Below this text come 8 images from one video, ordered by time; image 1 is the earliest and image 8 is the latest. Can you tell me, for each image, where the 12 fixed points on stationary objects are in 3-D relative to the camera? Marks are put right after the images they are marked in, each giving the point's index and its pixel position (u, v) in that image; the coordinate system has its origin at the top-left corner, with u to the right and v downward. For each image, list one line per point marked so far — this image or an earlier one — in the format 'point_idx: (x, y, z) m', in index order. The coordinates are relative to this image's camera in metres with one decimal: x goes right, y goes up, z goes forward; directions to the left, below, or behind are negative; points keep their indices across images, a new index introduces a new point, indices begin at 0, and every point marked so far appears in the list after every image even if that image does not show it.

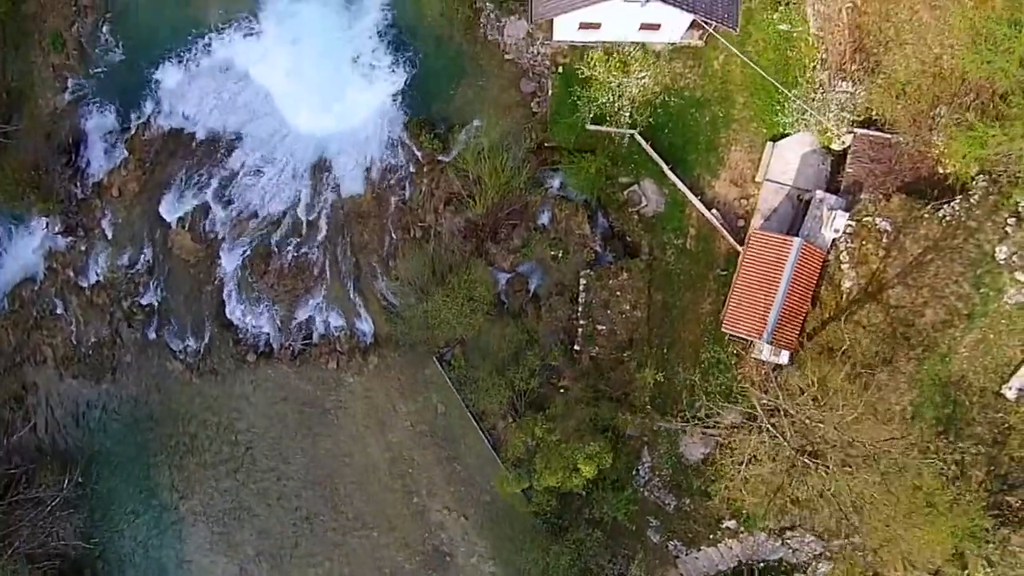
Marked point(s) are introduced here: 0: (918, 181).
0: (+10.4, +2.7, +19.4) m
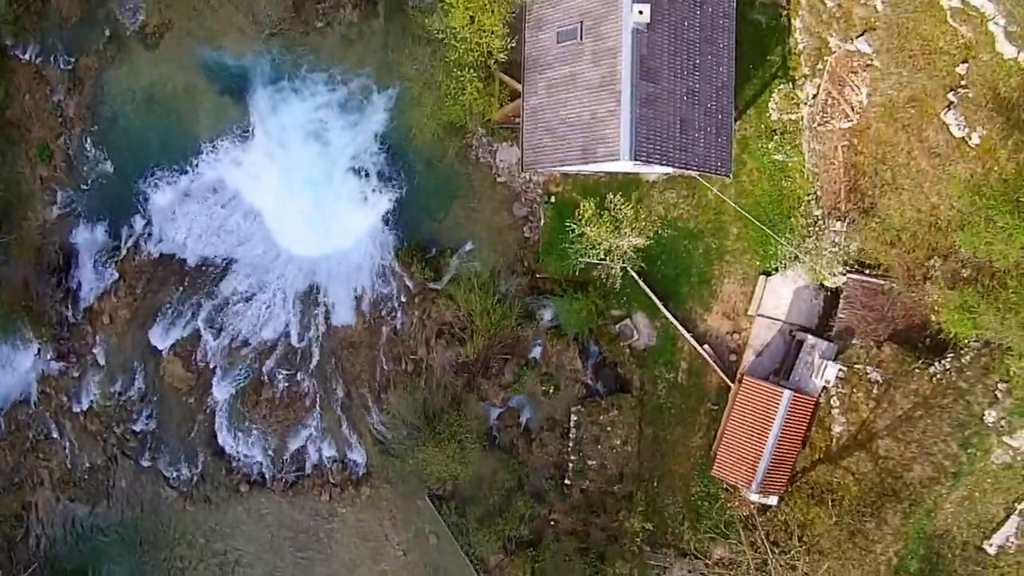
0: (+10.2, -1.1, +19.4) m
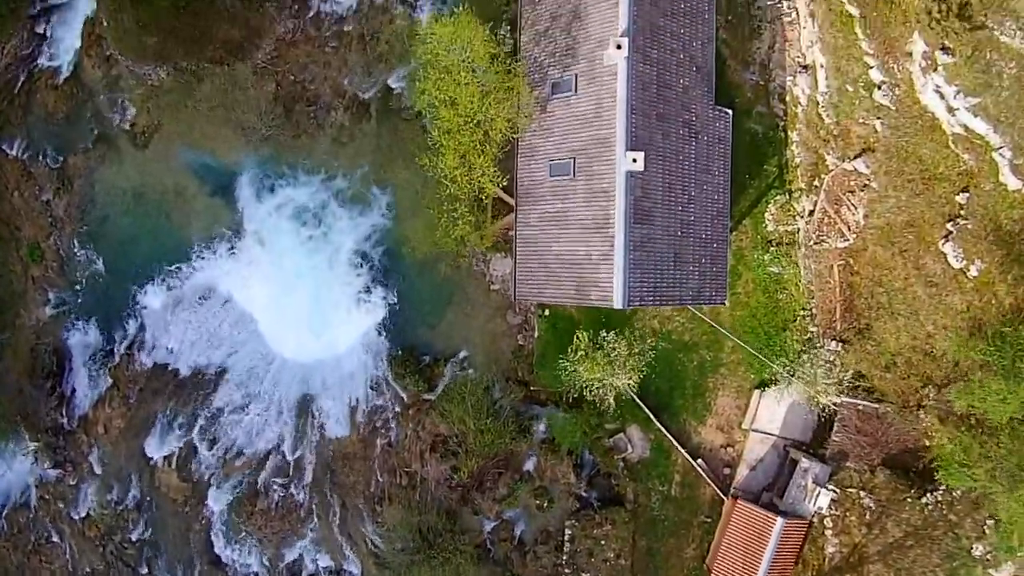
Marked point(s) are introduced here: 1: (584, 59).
0: (+10.0, -4.3, +19.4) m
1: (+1.7, +5.3, +17.8) m
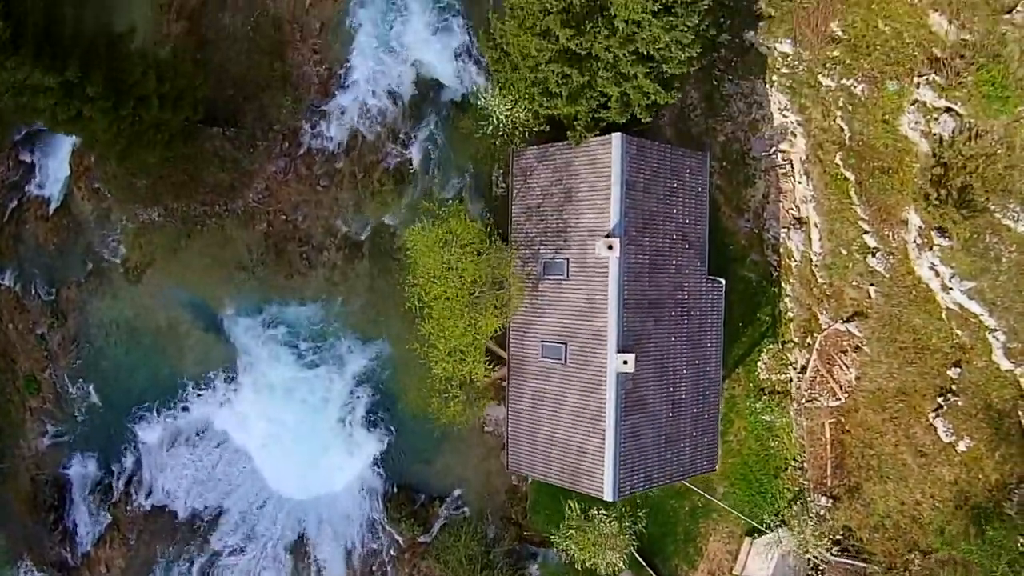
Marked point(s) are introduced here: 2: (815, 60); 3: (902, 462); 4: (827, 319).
0: (+9.8, -8.5, +19.8) m
1: (+1.5, +1.0, +17.6) m
2: (+7.8, +5.9, +19.5) m
3: (+9.9, -4.4, +19.3) m
4: (+8.3, -0.8, +20.0) m
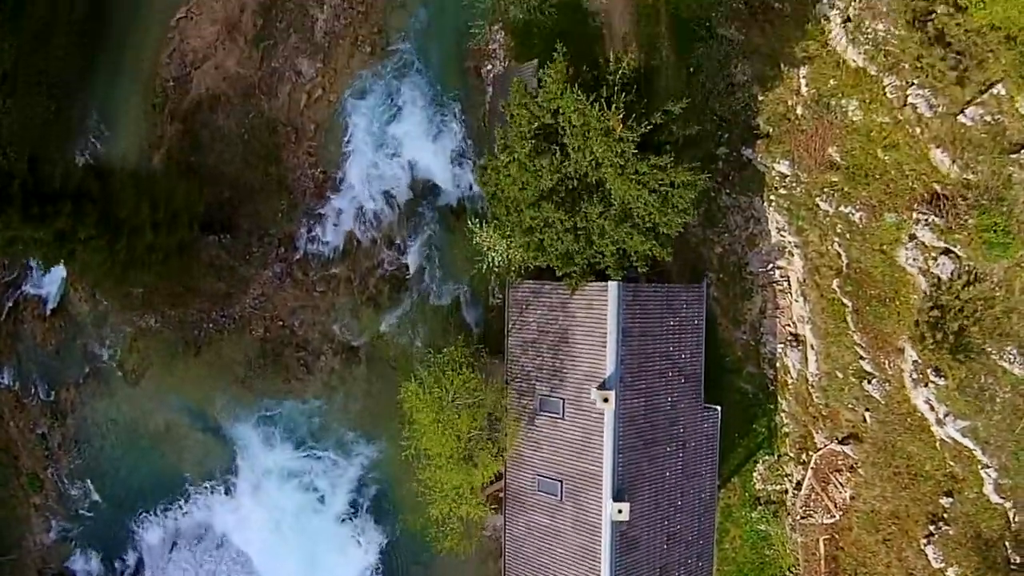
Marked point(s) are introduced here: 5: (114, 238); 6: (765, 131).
0: (+9.8, -11.6, +20.2) m
1: (+1.4, -2.3, +17.7) m
2: (+7.7, +2.7, +19.4) m
3: (+9.9, -7.6, +19.5) m
4: (+8.2, -4.0, +20.1) m
5: (-9.7, +1.2, +18.5) m
6: (+6.6, +4.1, +19.9) m
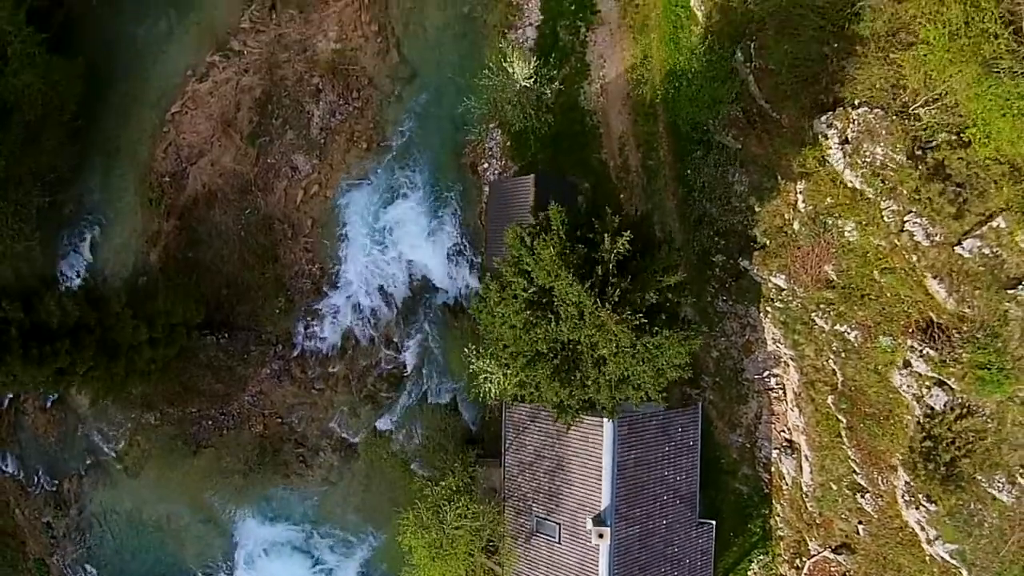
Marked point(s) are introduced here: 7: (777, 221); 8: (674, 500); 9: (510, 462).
0: (+9.7, -14.5, +20.7) m
1: (+1.3, -5.3, +17.9) m
2: (+7.6, -0.3, +19.4) m
3: (+9.8, -10.5, +19.9) m
4: (+8.1, -6.9, +20.3) m
5: (-9.8, -1.8, +18.6) m
6: (+6.5, +1.2, +19.9) m
7: (+6.9, +1.8, +19.7) m
8: (+3.9, -5.1, +18.4) m
9: (-0.1, -4.3, +19.0) m
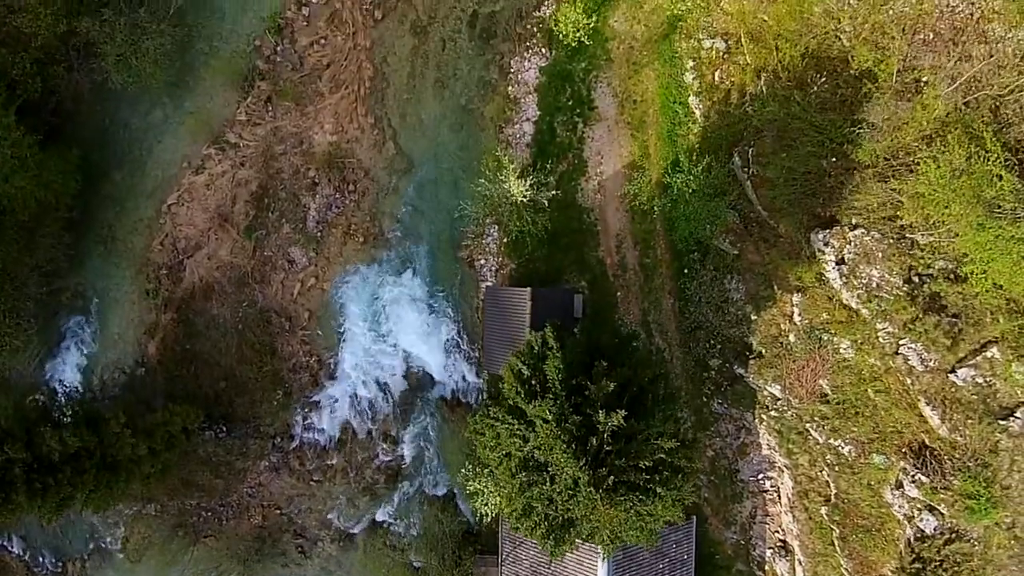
0: (+9.6, -17.4, +21.2) m
1: (+1.2, -8.2, +18.1) m
2: (+7.5, -3.1, +19.5) m
3: (+9.7, -13.3, +20.3) m
4: (+8.1, -9.7, +20.6) m
5: (-9.9, -4.7, +18.8) m
6: (+6.5, -1.7, +20.0) m
7: (+6.8, -1.1, +19.7) m
8: (+3.8, -8.0, +18.6) m
9: (-0.1, -7.2, +19.2) m
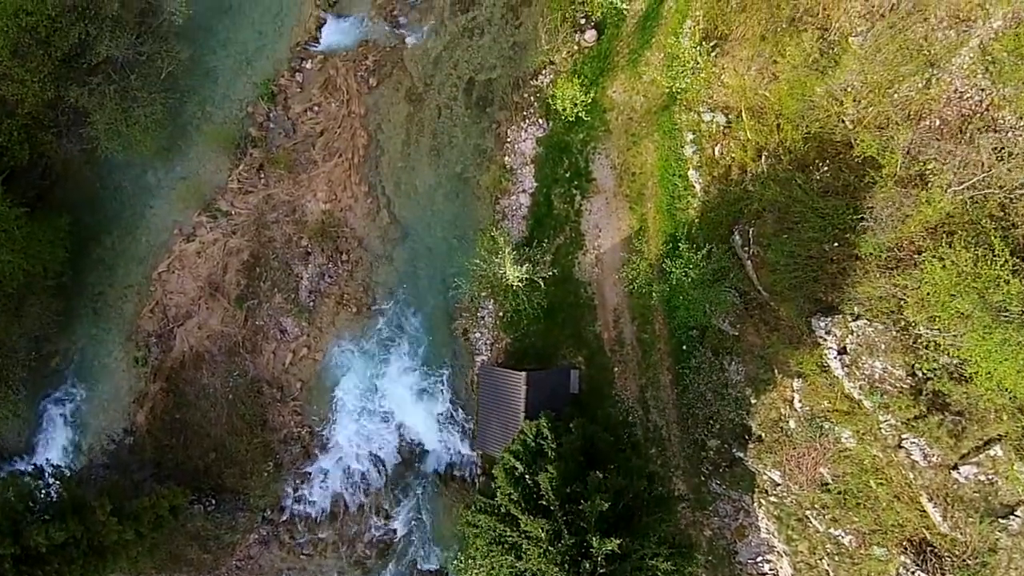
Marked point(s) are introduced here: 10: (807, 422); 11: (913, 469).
0: (+9.4, -19.5, +20.8) m
1: (+1.0, -10.3, +17.7) m
2: (+7.4, -5.3, +19.1) m
3: (+9.5, -15.5, +19.9) m
4: (+7.9, -11.8, +20.2) m
5: (-10.0, -6.7, +18.4) m
6: (+6.3, -3.8, +19.6) m
7: (+6.6, -3.2, +19.3) m
8: (+3.6, -10.1, +18.3) m
9: (-0.3, -9.3, +18.8) m
10: (+7.3, -3.3, +18.7) m
11: (+9.2, -4.2, +17.4) m
